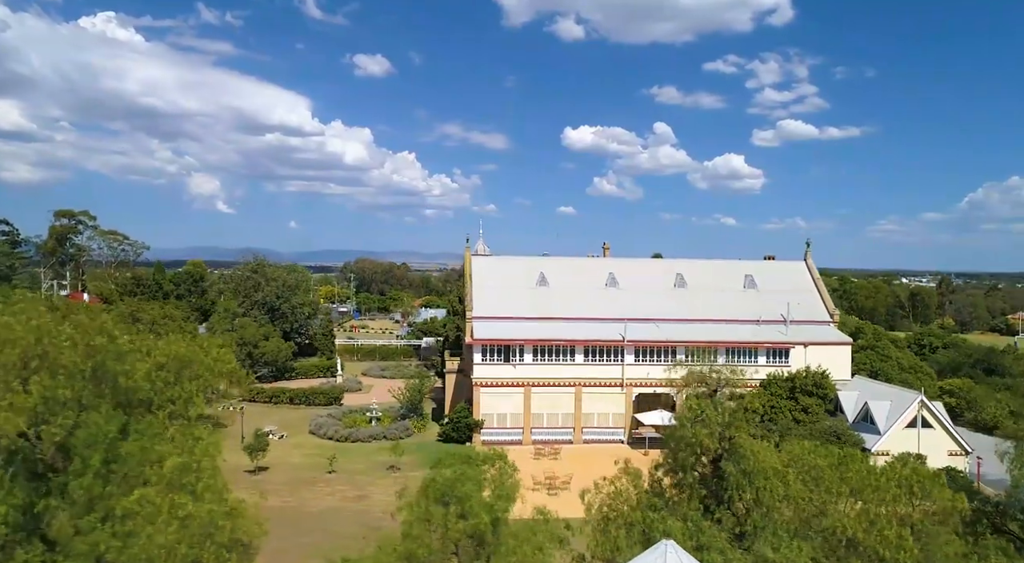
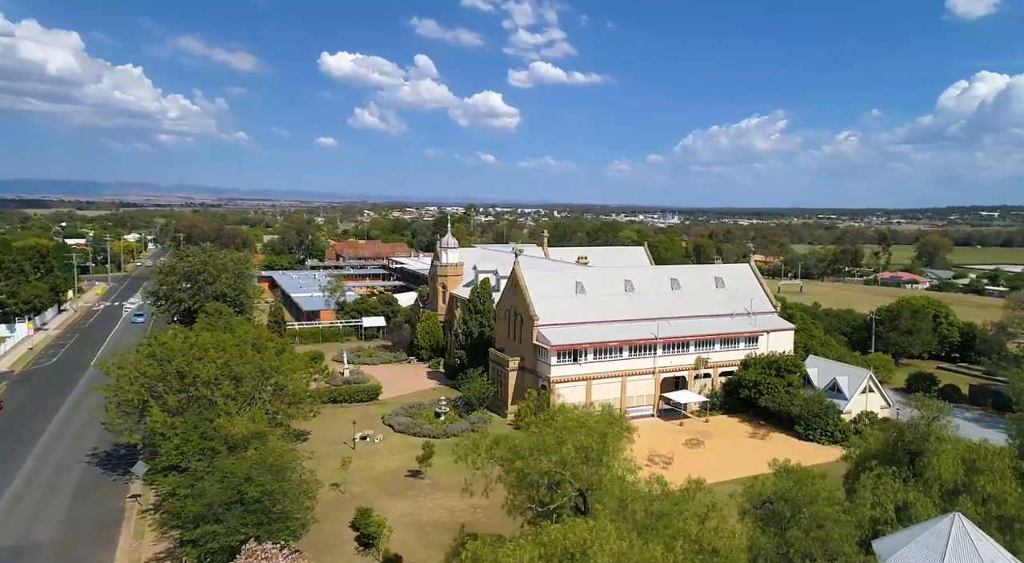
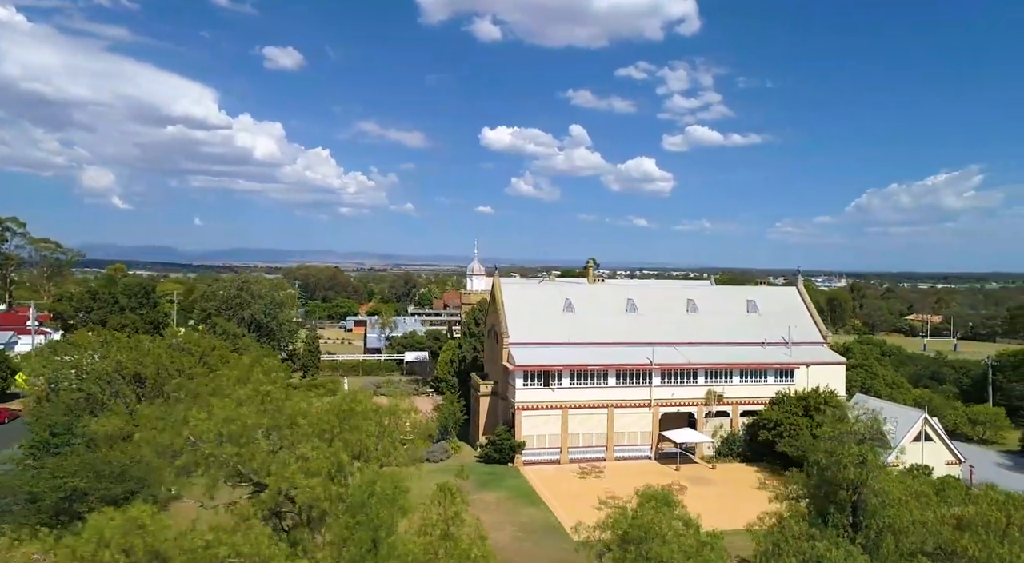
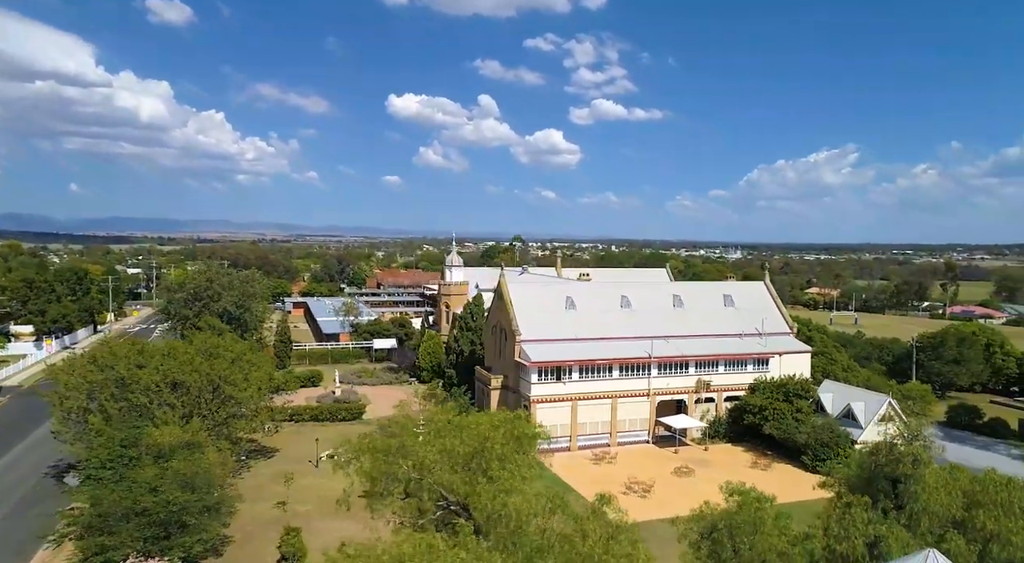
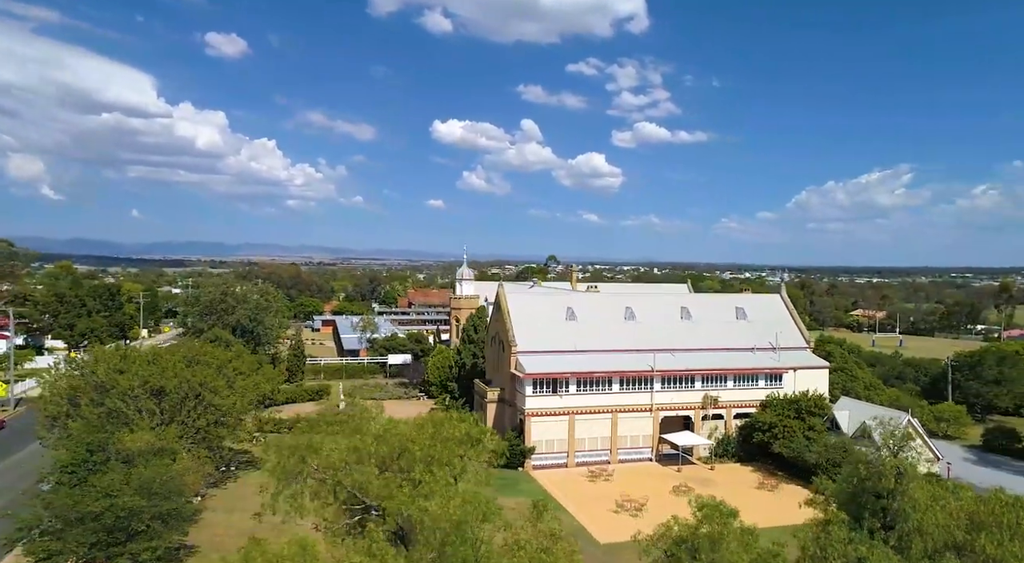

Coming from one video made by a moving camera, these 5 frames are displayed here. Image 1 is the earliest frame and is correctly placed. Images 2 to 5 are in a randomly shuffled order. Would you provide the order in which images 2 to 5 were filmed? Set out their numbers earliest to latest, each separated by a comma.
3, 5, 4, 2
